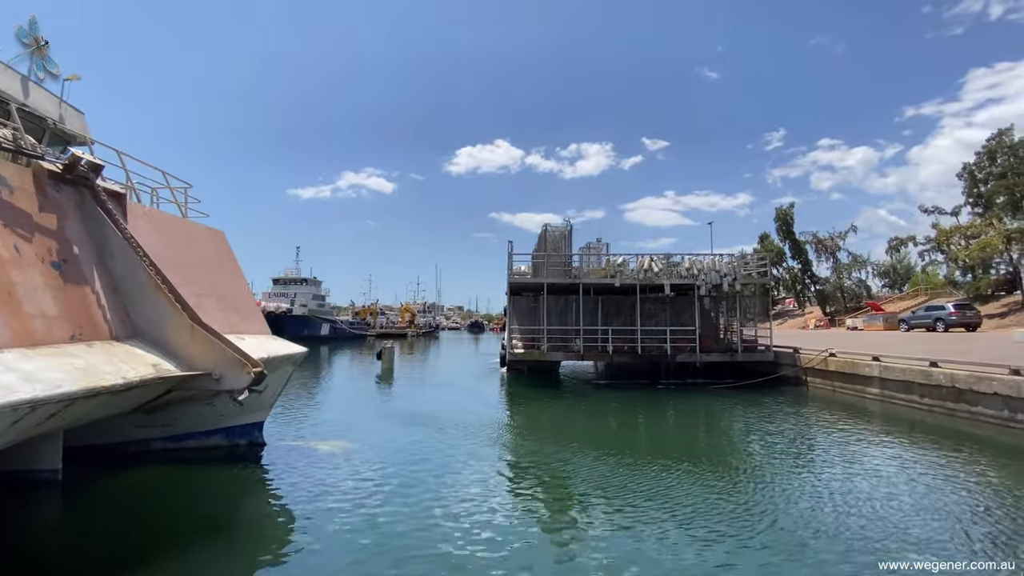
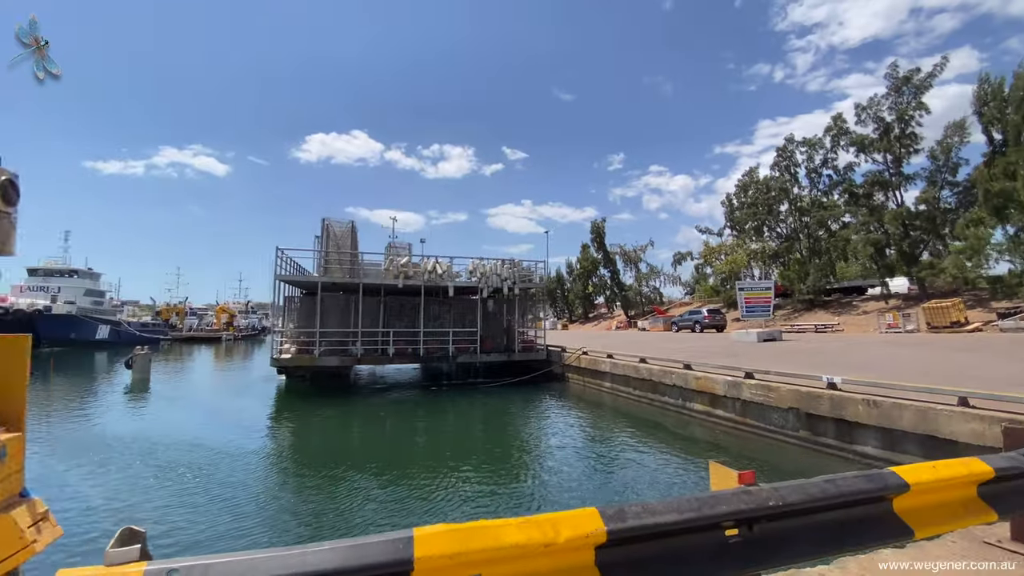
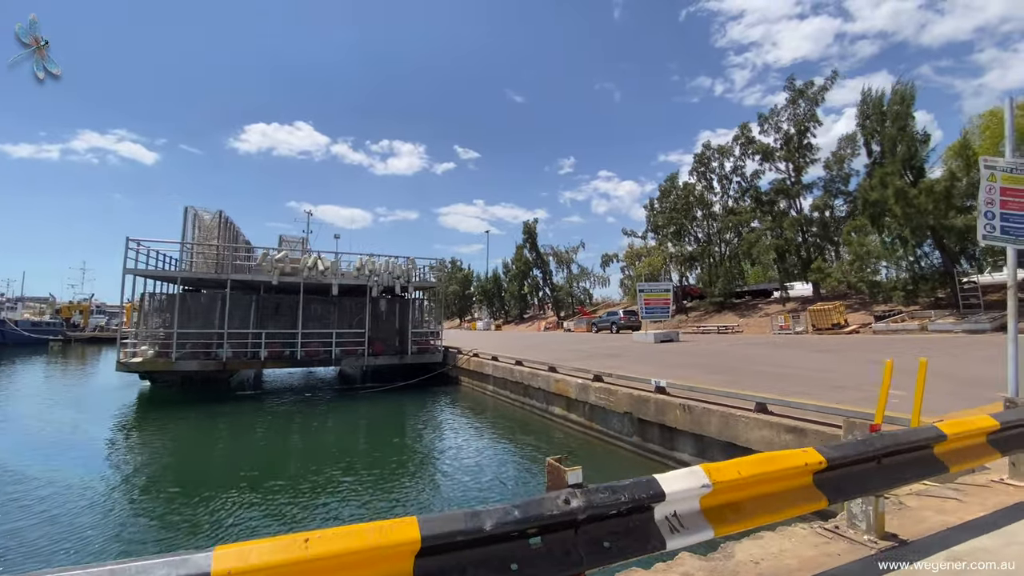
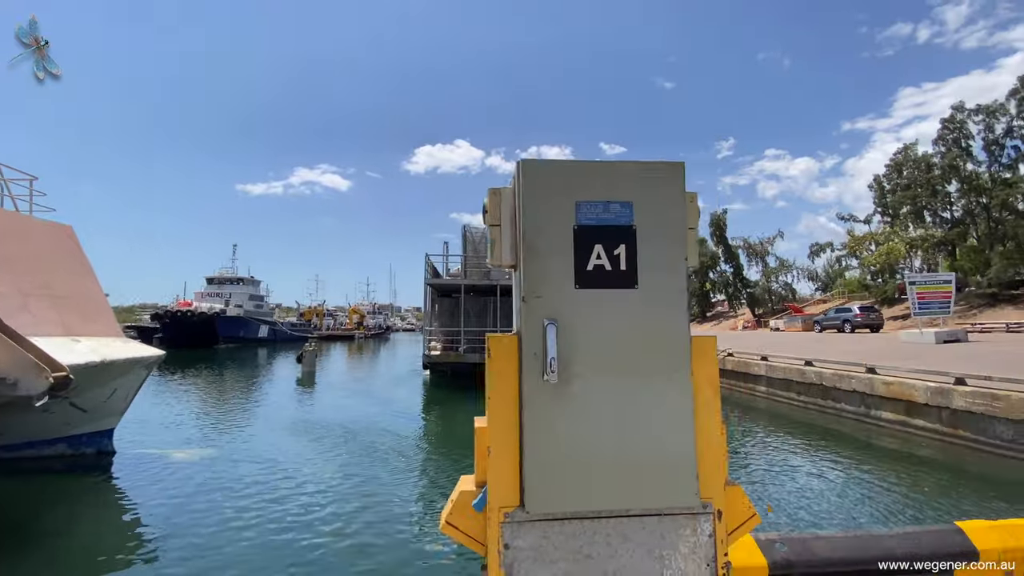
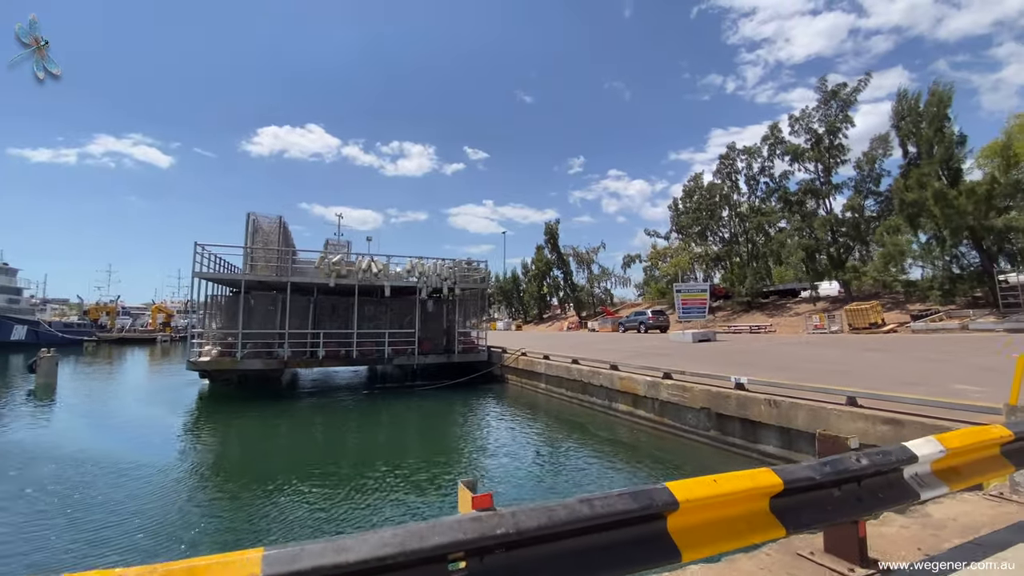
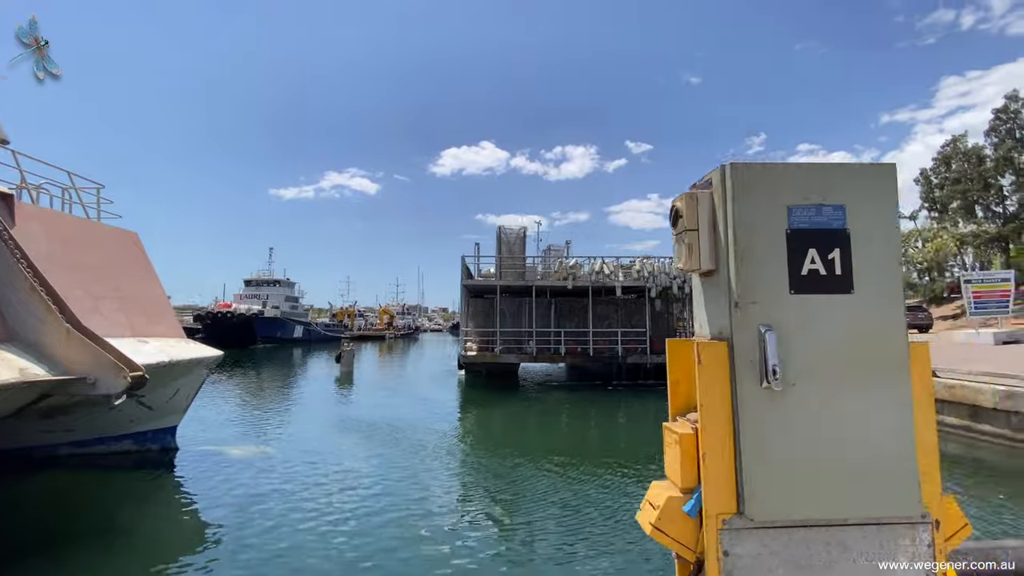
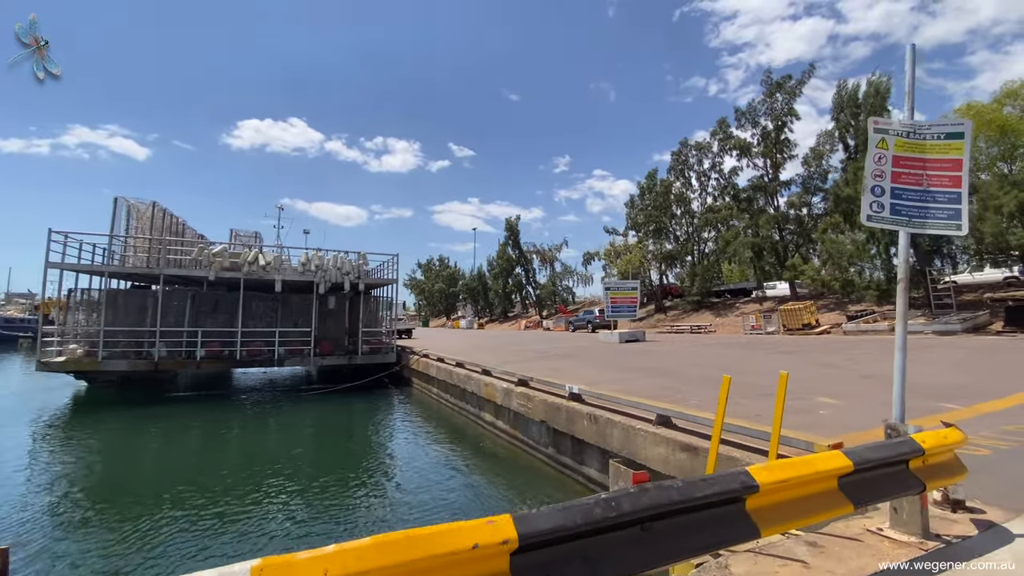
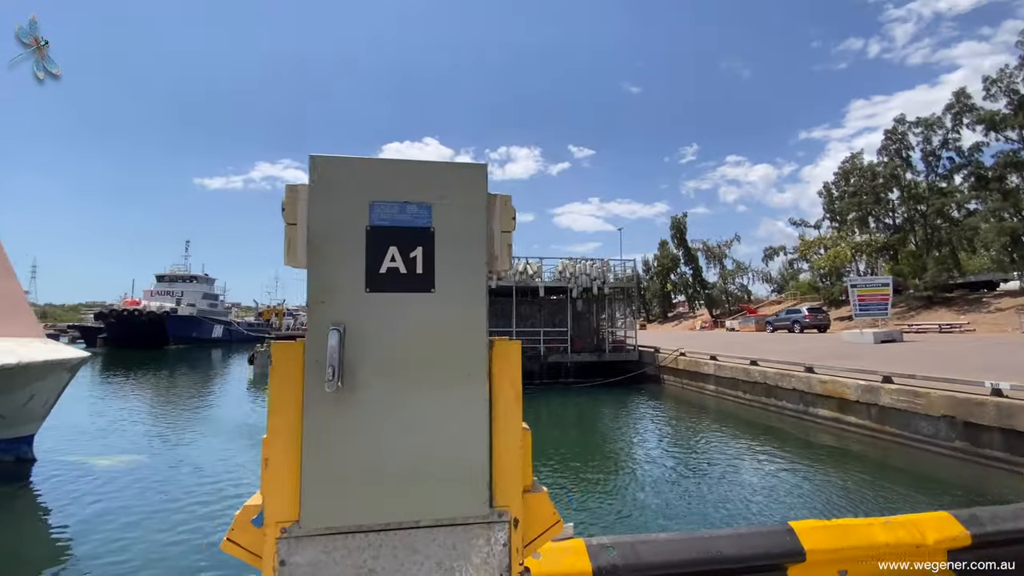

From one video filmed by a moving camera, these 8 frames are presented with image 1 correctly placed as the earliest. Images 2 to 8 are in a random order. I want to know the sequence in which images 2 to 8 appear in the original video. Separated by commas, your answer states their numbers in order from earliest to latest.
6, 4, 8, 2, 5, 3, 7
